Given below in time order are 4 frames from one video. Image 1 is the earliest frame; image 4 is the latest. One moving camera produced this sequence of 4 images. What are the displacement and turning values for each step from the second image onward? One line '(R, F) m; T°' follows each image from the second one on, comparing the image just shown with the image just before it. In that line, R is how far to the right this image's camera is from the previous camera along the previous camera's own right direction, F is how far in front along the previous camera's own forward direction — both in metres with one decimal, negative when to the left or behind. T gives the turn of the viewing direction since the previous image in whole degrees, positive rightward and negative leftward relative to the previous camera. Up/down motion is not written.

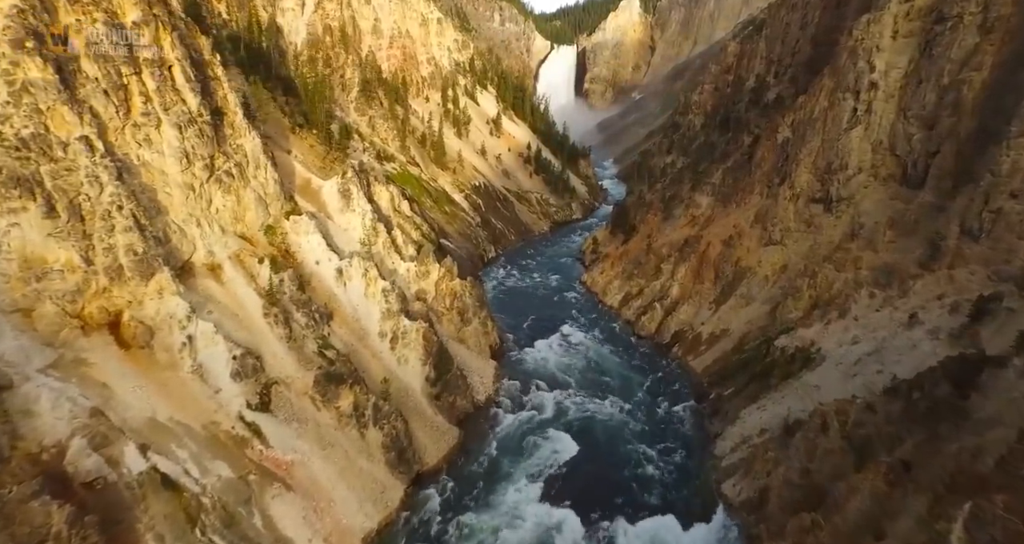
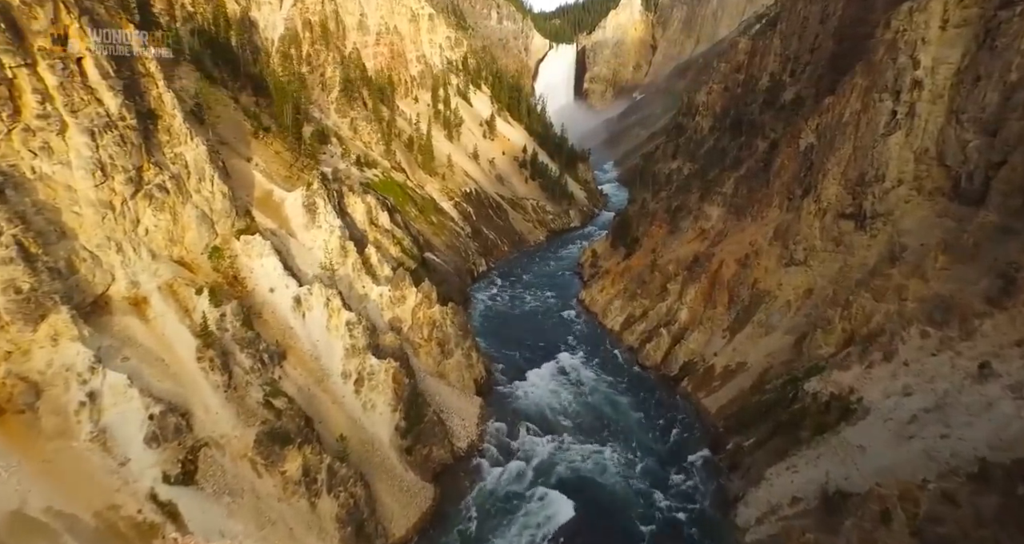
(+0.5, +3.6) m; 0°
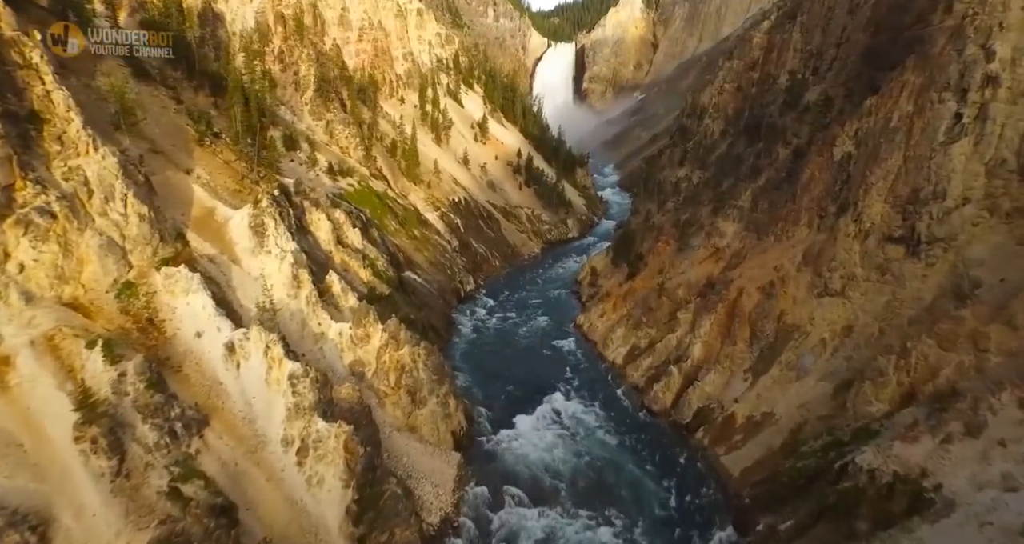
(+0.6, +4.1) m; 0°
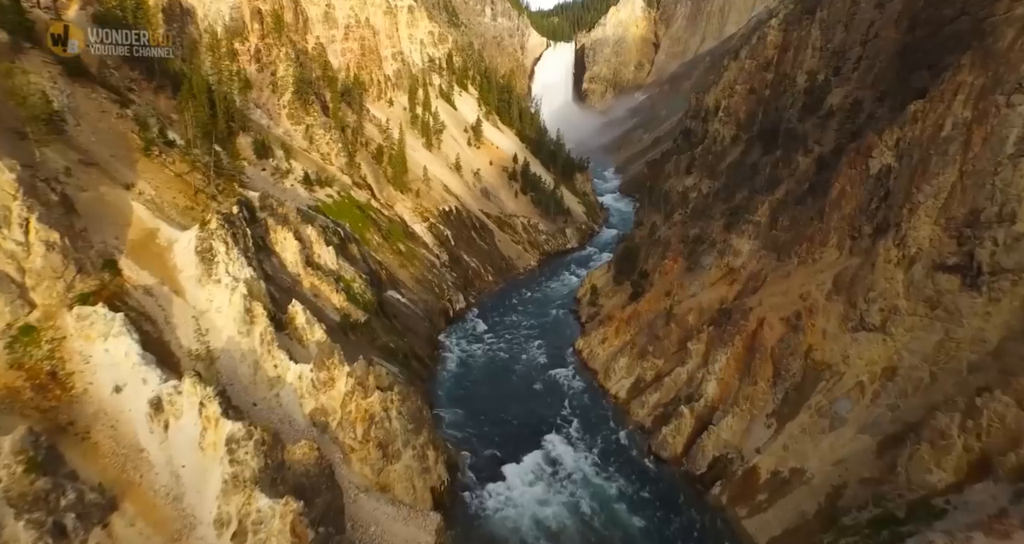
(+0.4, +3.1) m; 0°
